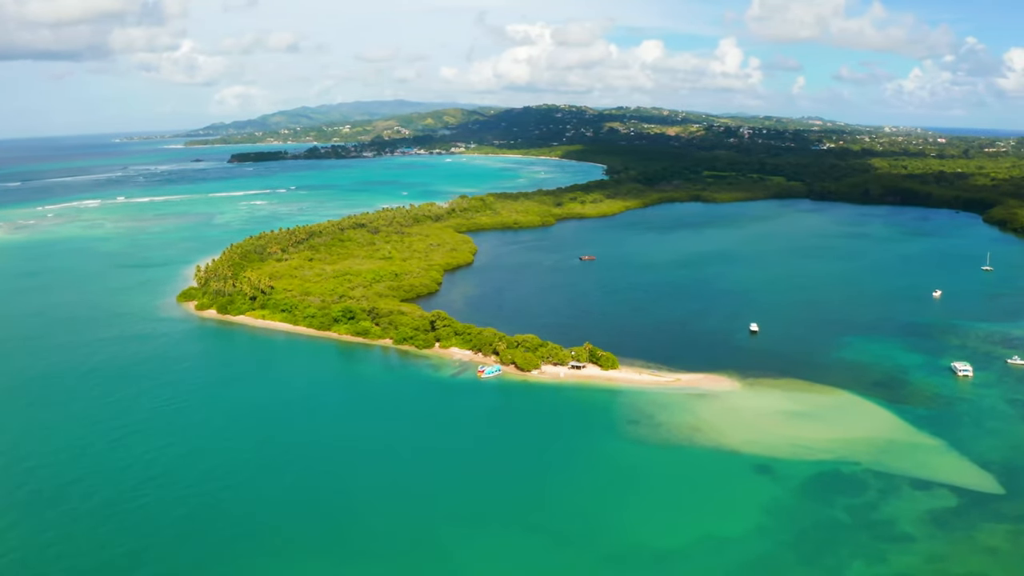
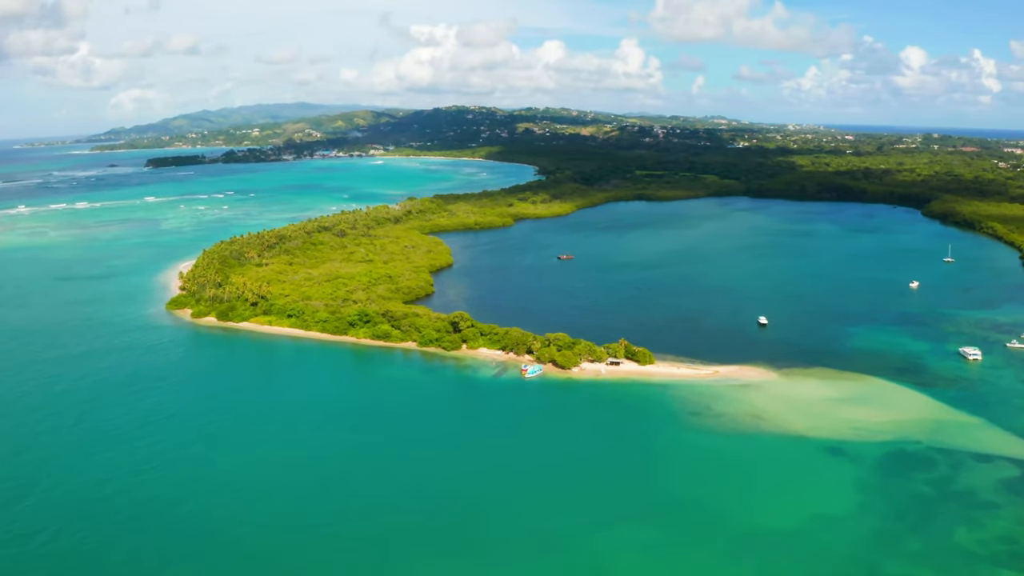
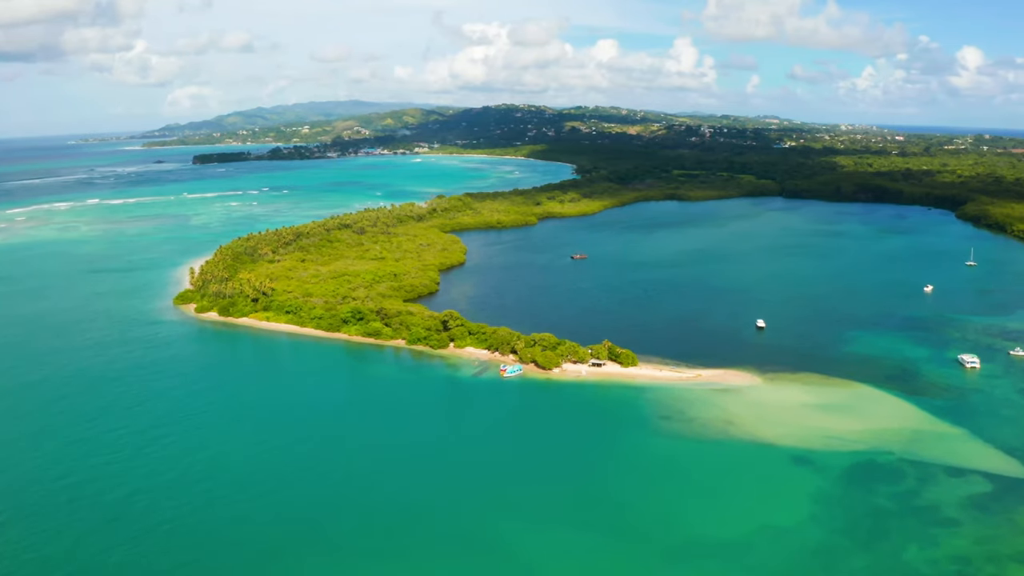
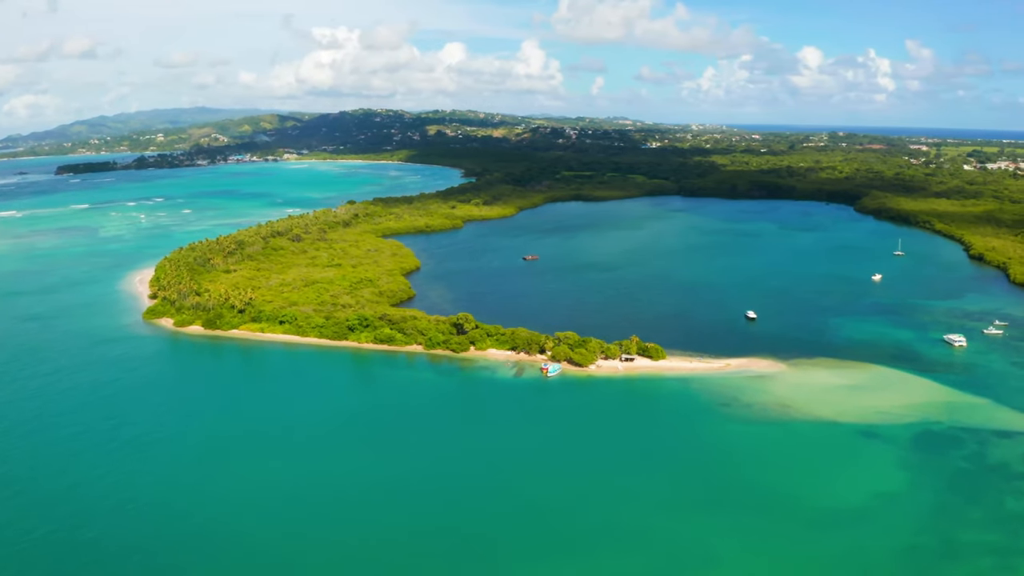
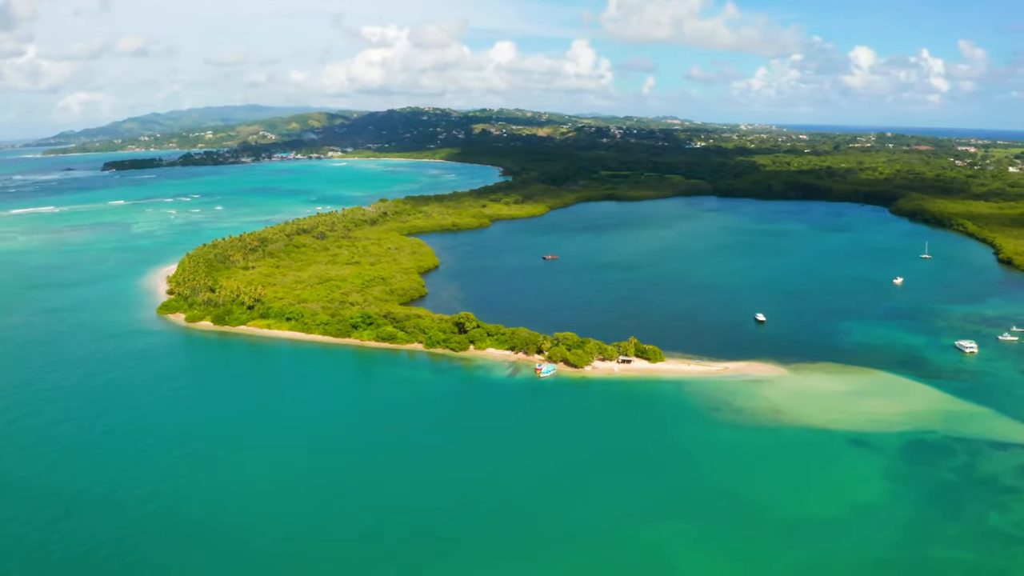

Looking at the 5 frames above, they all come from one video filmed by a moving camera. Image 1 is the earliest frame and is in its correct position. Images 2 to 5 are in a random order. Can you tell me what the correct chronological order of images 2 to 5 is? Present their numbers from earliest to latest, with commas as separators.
3, 2, 5, 4
